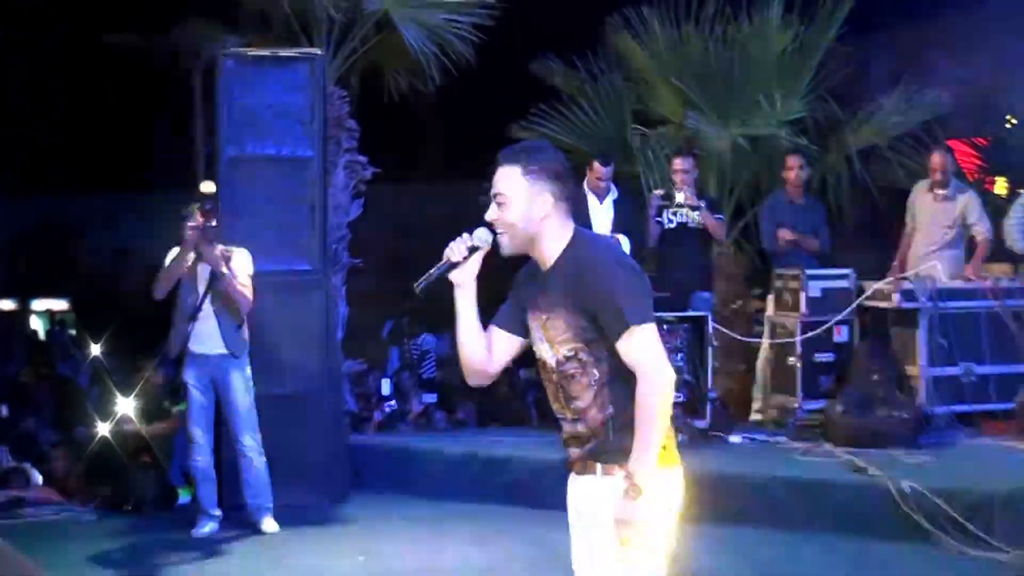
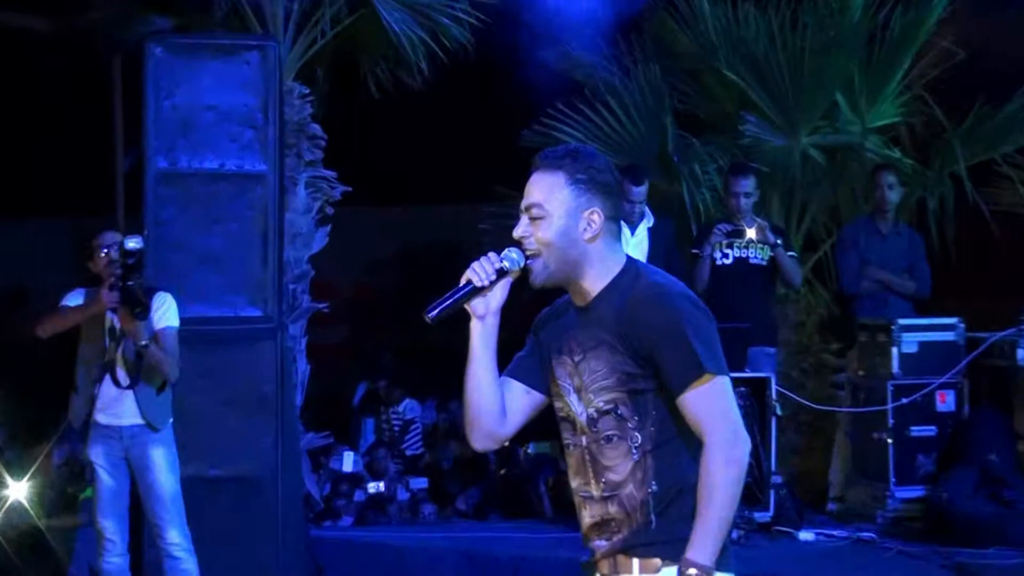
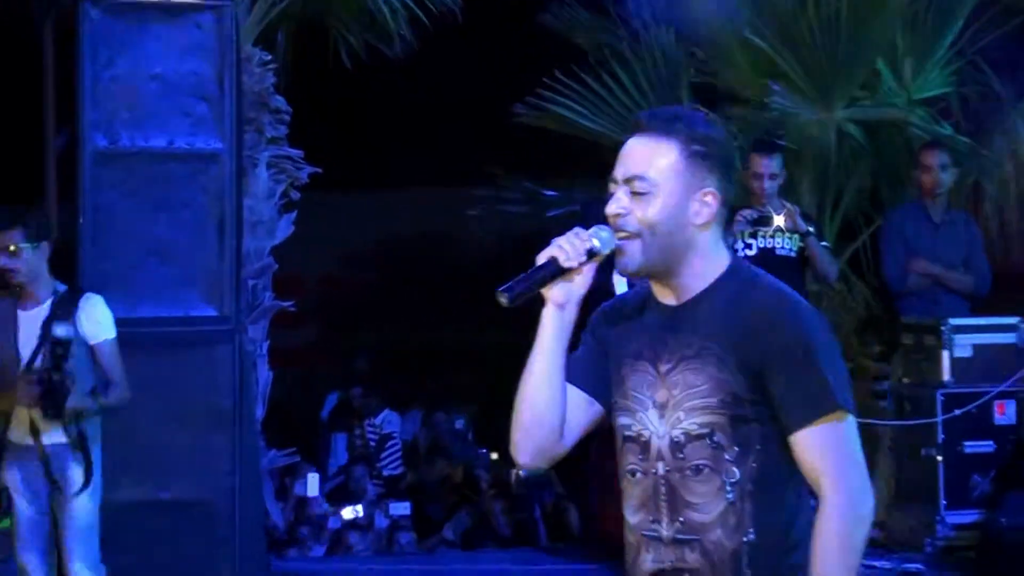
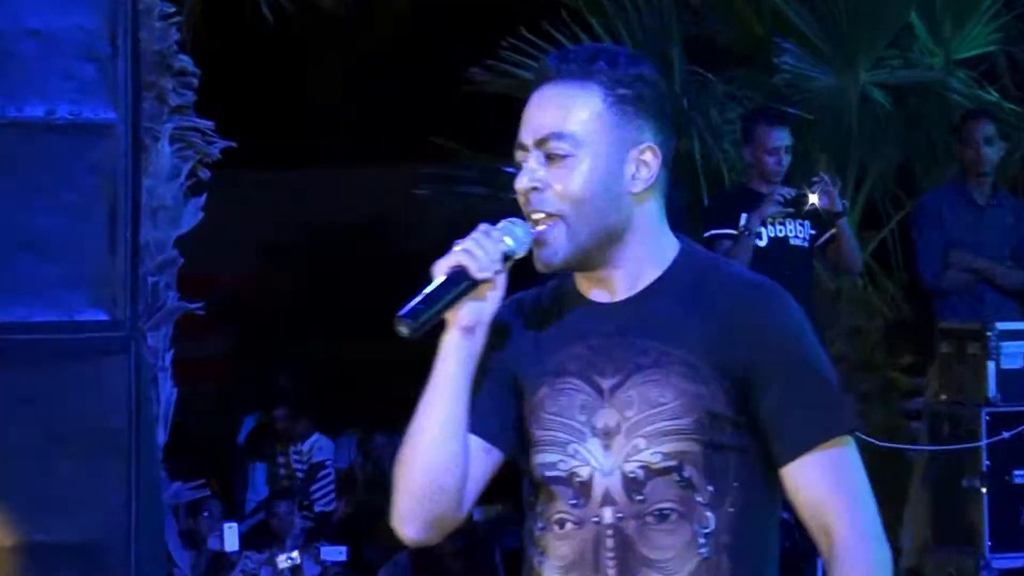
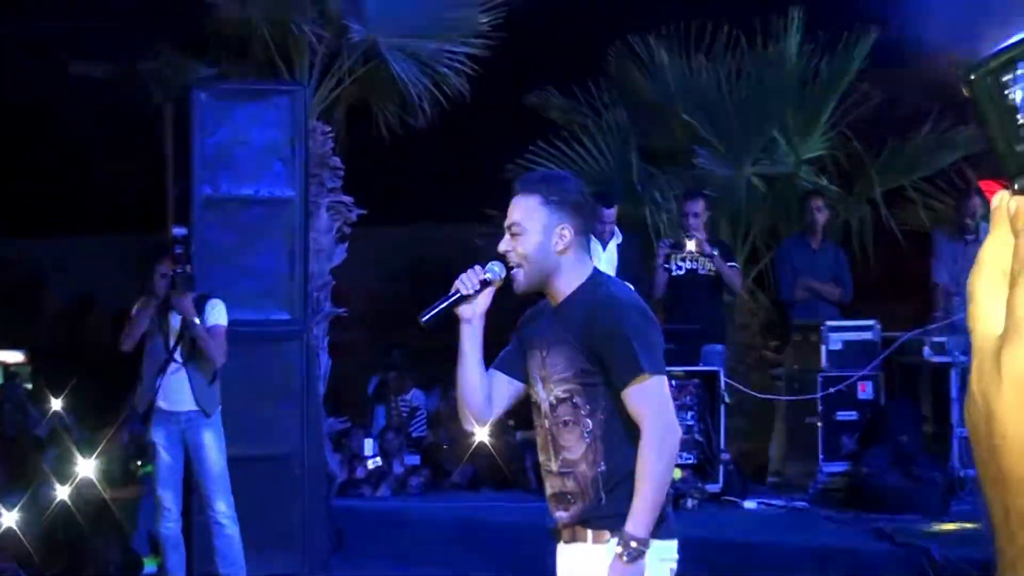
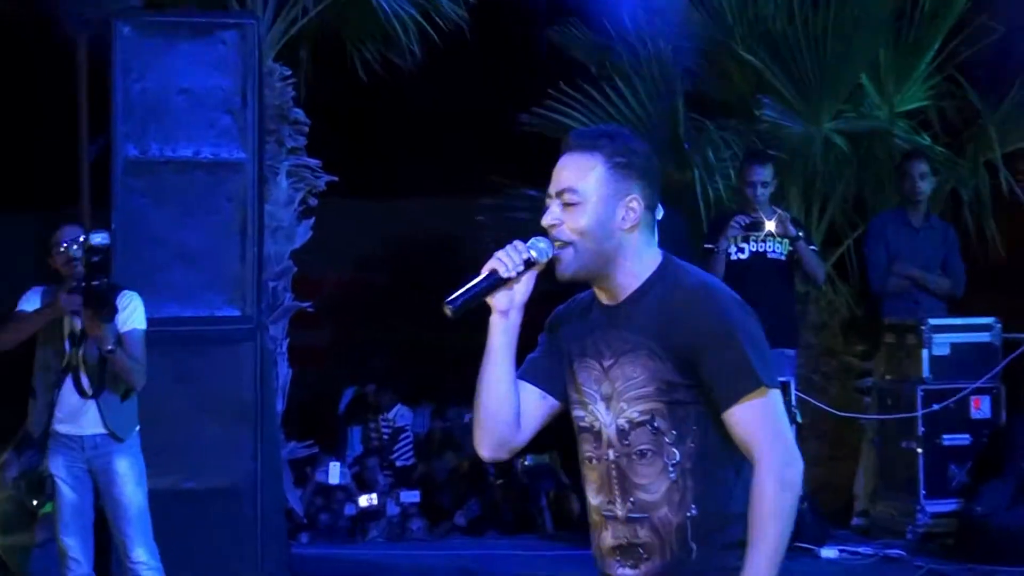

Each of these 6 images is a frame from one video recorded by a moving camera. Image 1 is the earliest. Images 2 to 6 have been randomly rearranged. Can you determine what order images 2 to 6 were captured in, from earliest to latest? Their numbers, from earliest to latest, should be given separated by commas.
5, 2, 6, 3, 4
